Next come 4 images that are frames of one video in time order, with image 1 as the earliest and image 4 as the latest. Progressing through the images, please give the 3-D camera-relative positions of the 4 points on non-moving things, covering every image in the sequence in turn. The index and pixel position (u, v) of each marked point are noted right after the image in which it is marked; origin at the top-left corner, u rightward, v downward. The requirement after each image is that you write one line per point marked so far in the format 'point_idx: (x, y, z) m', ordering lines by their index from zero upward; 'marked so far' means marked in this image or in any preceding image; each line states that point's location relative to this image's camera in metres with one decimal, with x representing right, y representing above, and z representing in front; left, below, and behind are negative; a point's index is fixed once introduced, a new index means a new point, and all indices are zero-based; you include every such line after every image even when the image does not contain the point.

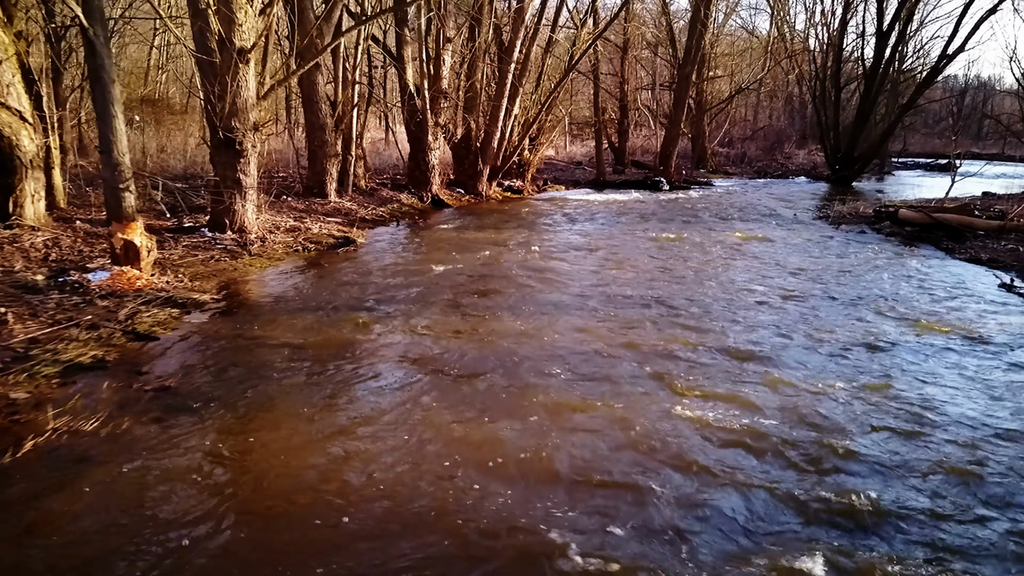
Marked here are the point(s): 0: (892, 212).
0: (+7.8, +1.6, +13.0) m
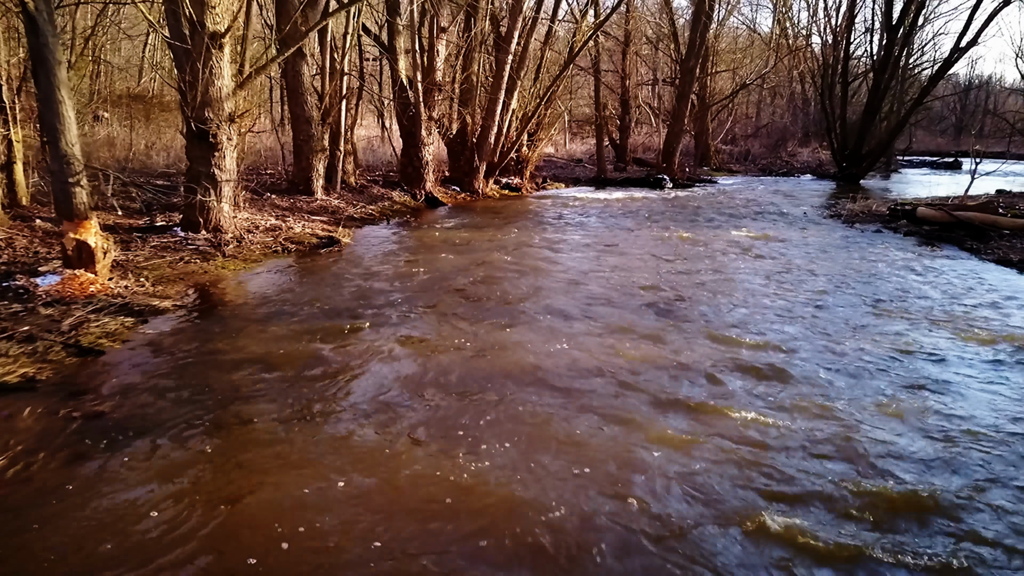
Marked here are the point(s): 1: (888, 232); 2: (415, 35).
0: (+7.7, +1.5, +12.4) m
1: (+7.0, +1.0, +11.8) m
2: (-2.0, +5.1, +12.8) m
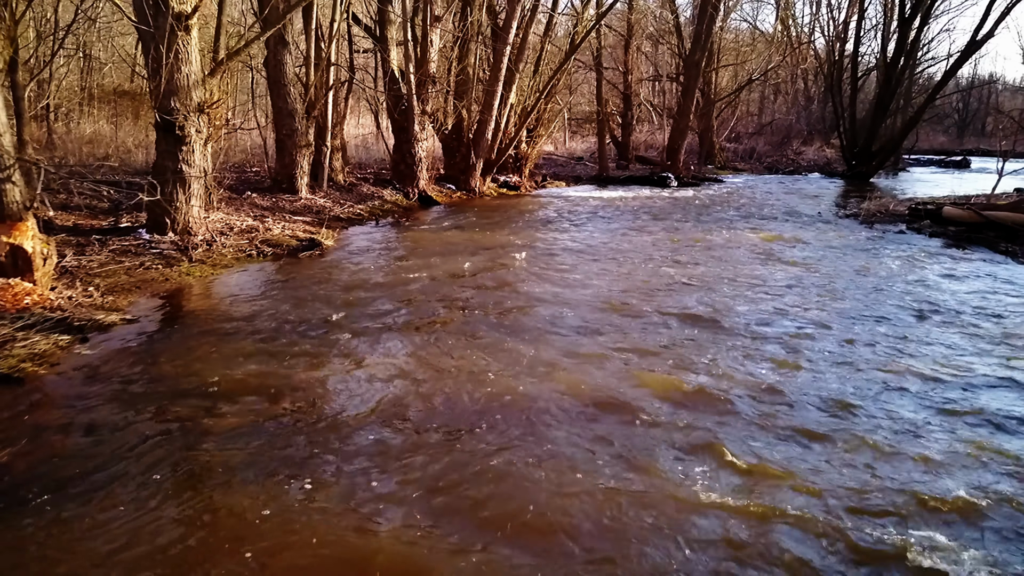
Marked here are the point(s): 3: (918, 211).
0: (+7.7, +1.4, +11.7) m
1: (+7.0, +1.0, +11.1) m
2: (-2.0, +5.0, +12.0) m
3: (+7.6, +1.4, +12.0) m
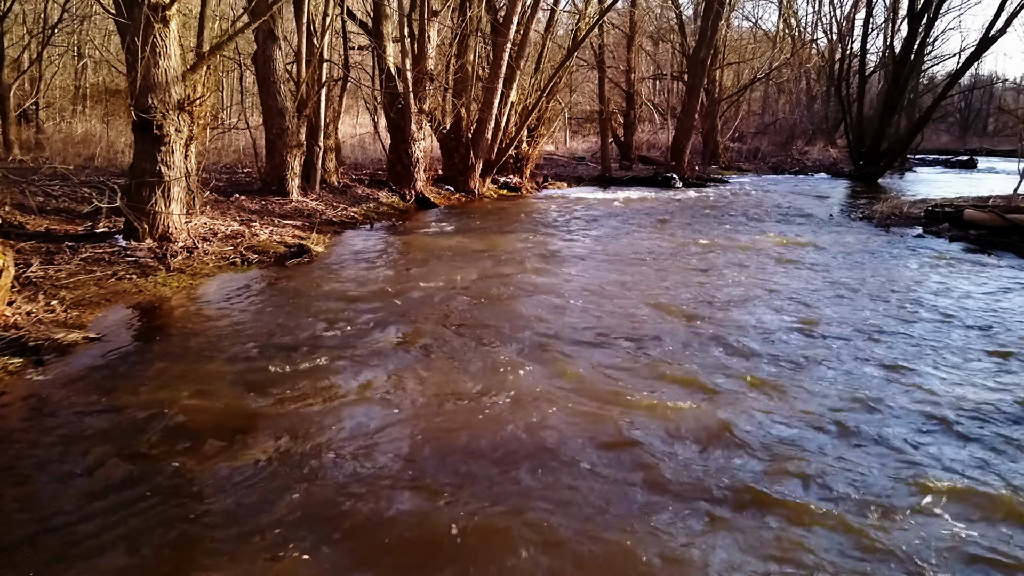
0: (+7.7, +1.3, +11.2) m
1: (+7.0, +0.9, +10.7) m
2: (-2.0, +4.9, +11.5) m
3: (+7.6, +1.3, +11.5) m
